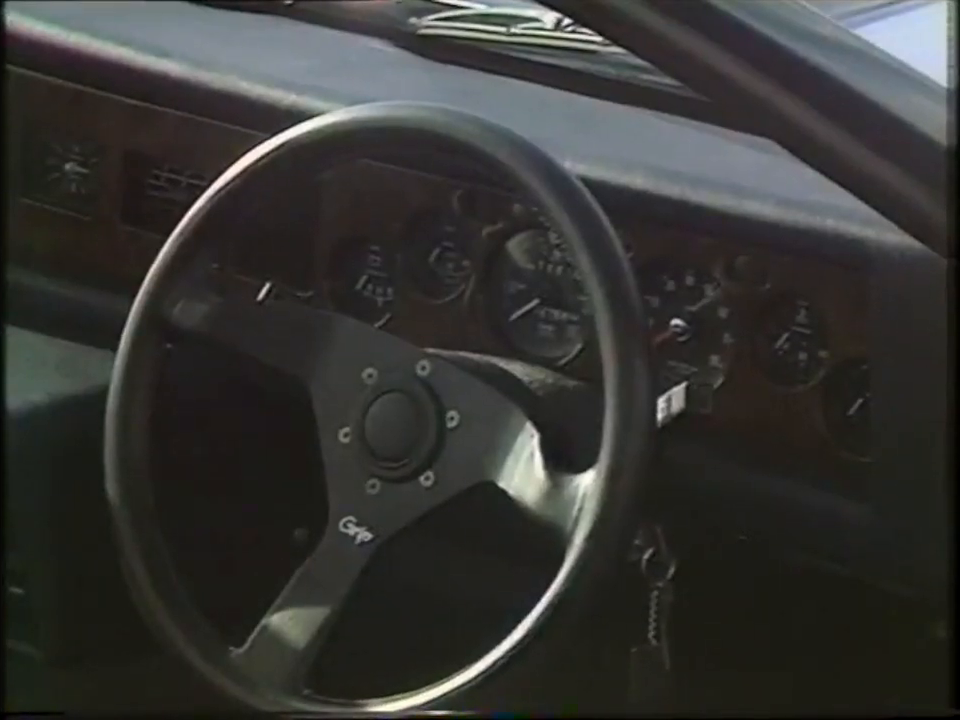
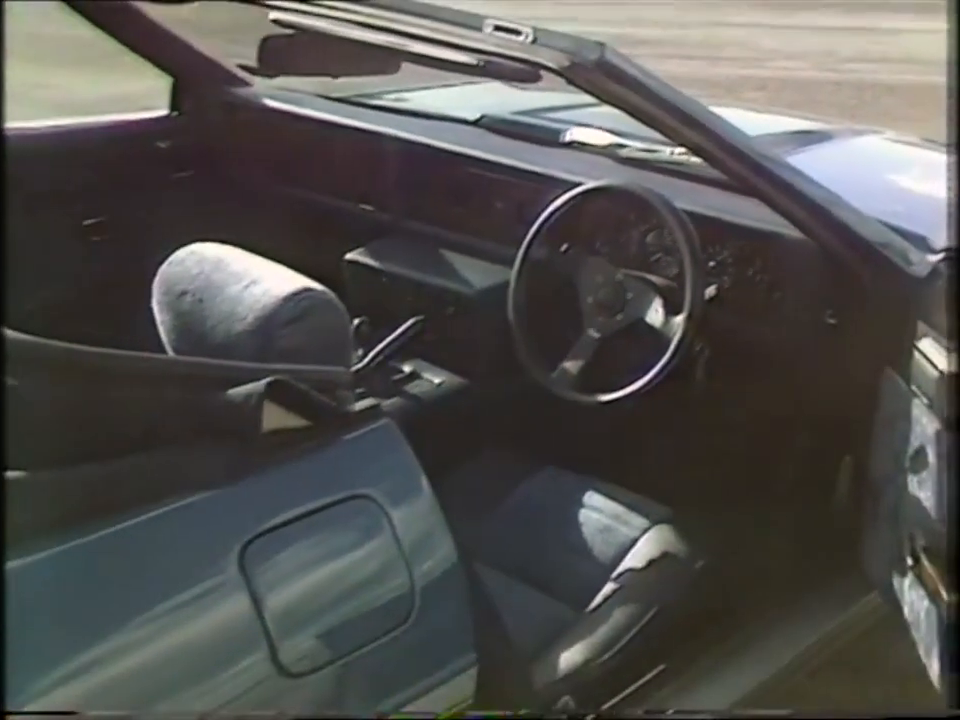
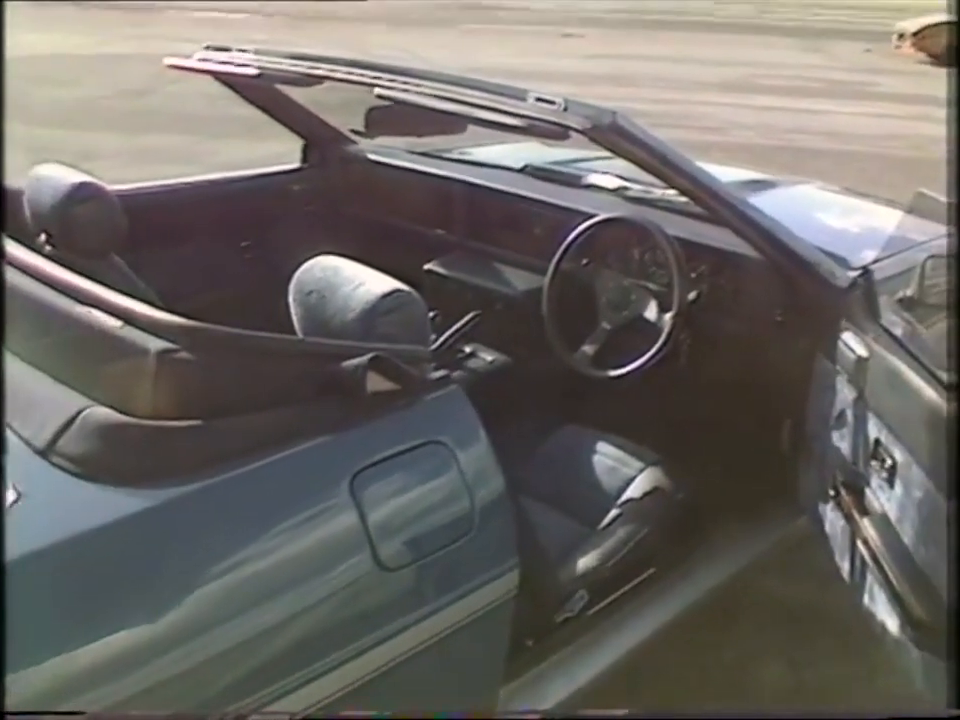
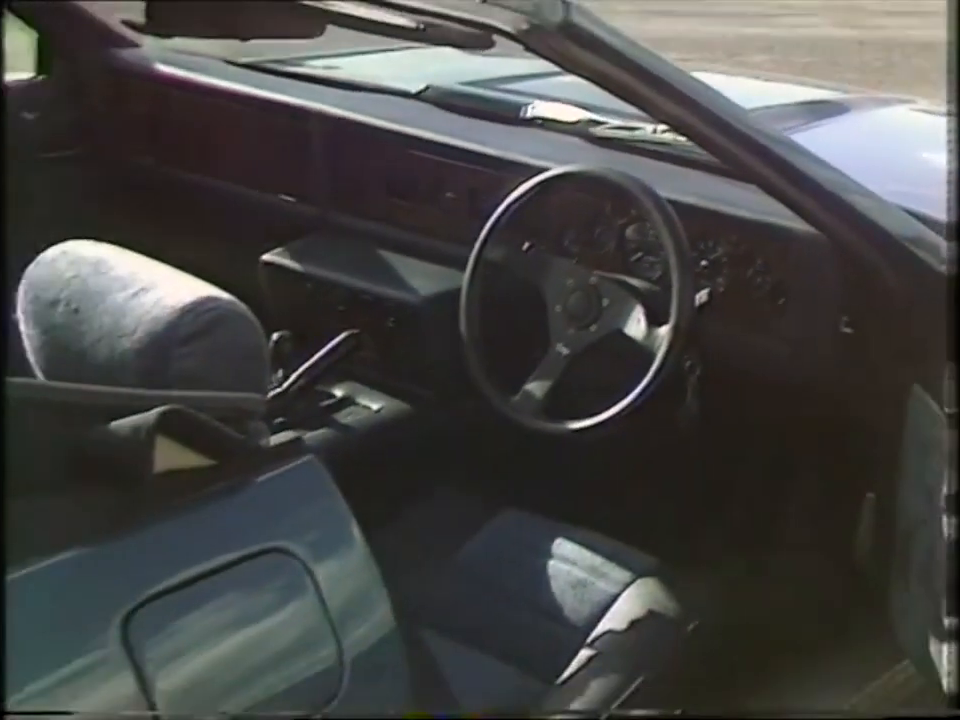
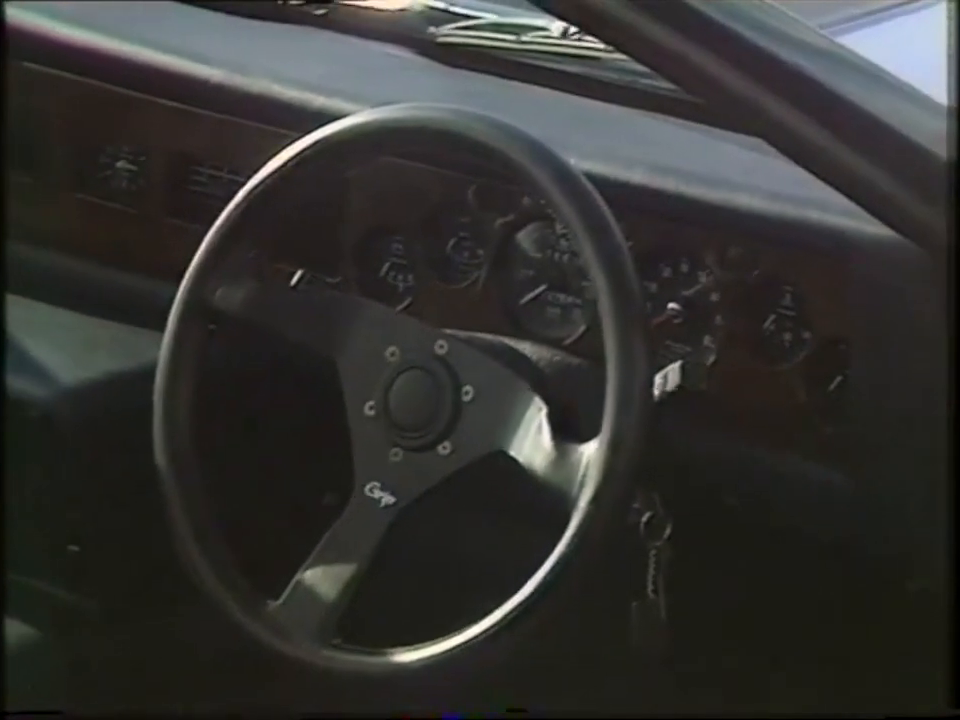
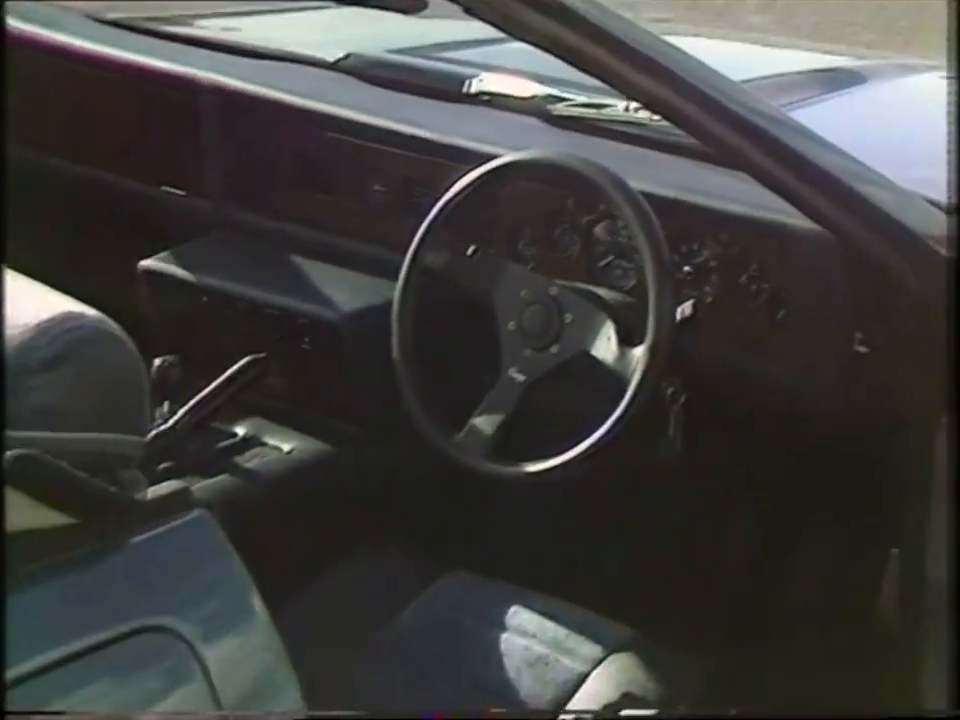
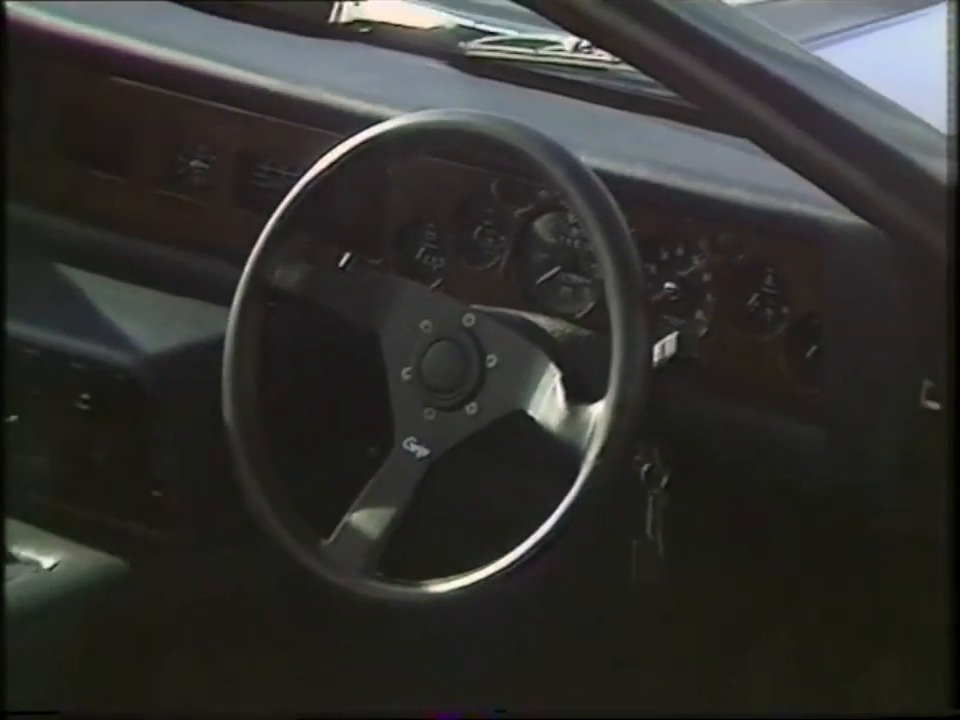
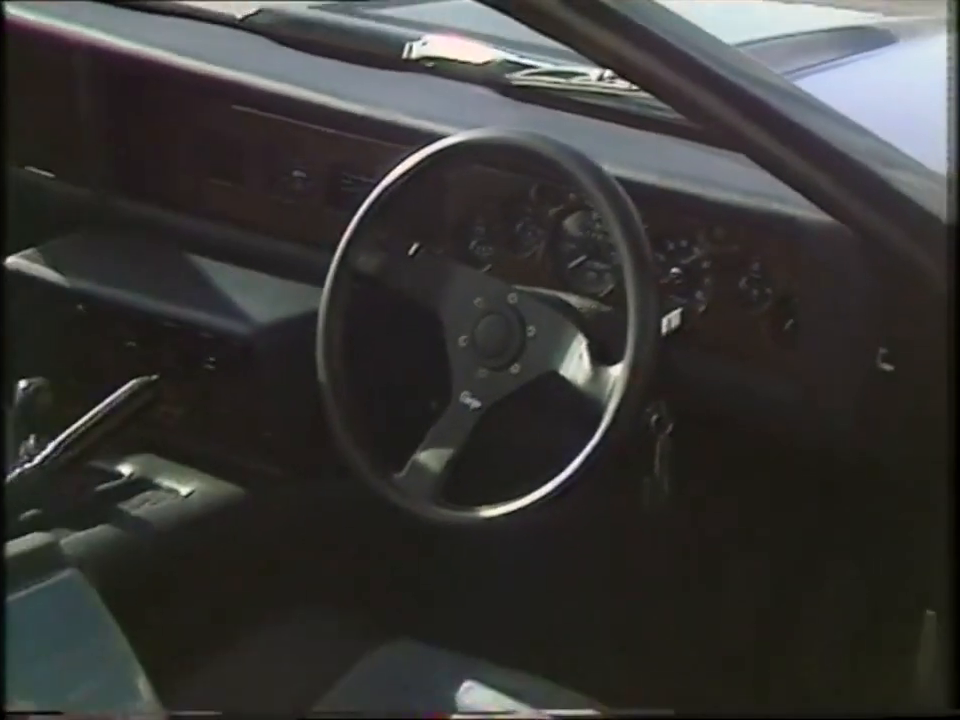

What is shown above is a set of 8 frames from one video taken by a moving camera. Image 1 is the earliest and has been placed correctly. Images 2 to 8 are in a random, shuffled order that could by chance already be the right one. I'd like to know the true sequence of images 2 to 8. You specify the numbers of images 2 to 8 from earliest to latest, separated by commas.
5, 7, 8, 6, 4, 2, 3
